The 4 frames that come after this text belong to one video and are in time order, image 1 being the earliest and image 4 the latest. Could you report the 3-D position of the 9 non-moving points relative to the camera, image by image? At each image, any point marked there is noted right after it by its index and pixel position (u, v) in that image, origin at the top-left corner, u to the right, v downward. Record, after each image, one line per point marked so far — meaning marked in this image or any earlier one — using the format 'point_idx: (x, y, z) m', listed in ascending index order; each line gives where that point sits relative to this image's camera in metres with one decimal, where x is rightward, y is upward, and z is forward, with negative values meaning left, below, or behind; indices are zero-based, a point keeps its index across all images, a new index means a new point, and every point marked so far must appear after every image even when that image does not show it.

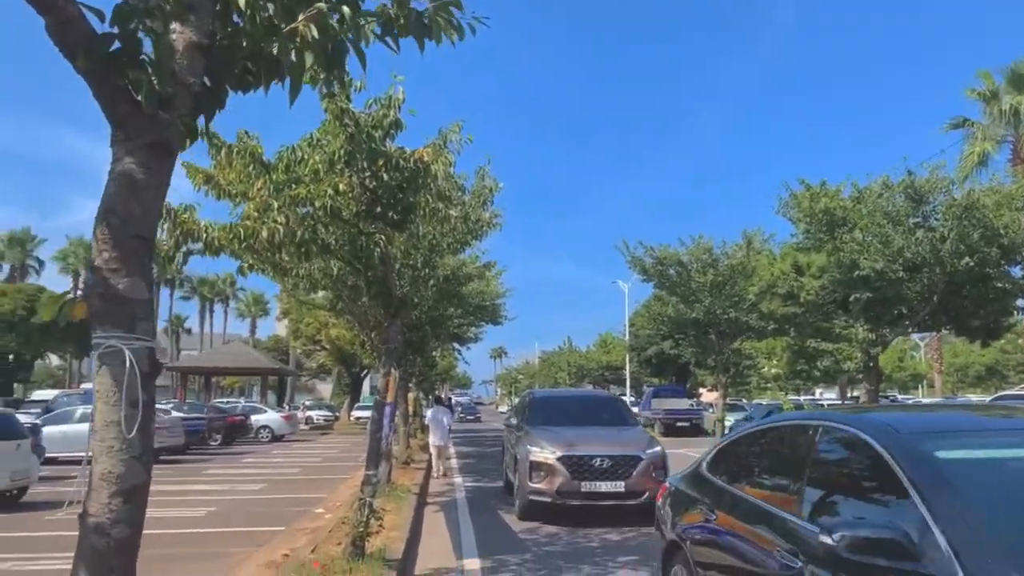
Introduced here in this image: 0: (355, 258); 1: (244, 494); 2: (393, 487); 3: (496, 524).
0: (-1.6, +0.3, +8.3) m
1: (-5.5, -4.2, +16.5) m
2: (-2.1, -3.5, +14.2) m
3: (-0.2, -3.5, +11.8) m
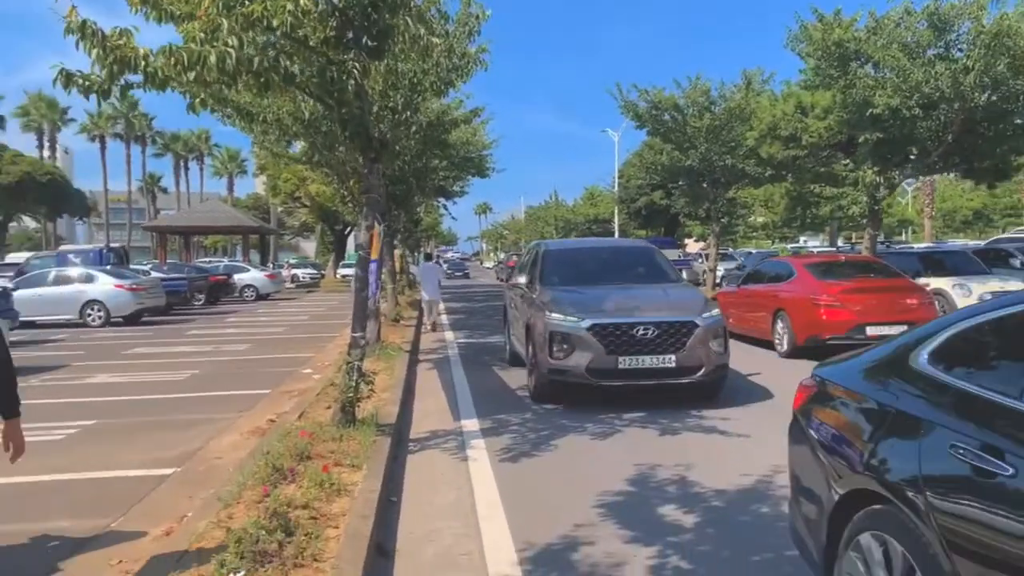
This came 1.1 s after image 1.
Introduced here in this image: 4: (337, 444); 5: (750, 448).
0: (-1.7, +1.7, +7.1) m
1: (-5.6, -1.3, +16.0) m
2: (-2.2, -1.0, +13.7) m
3: (-0.2, -1.4, +11.3) m
4: (-1.5, -1.3, +6.8) m
5: (+2.1, -1.4, +6.9) m
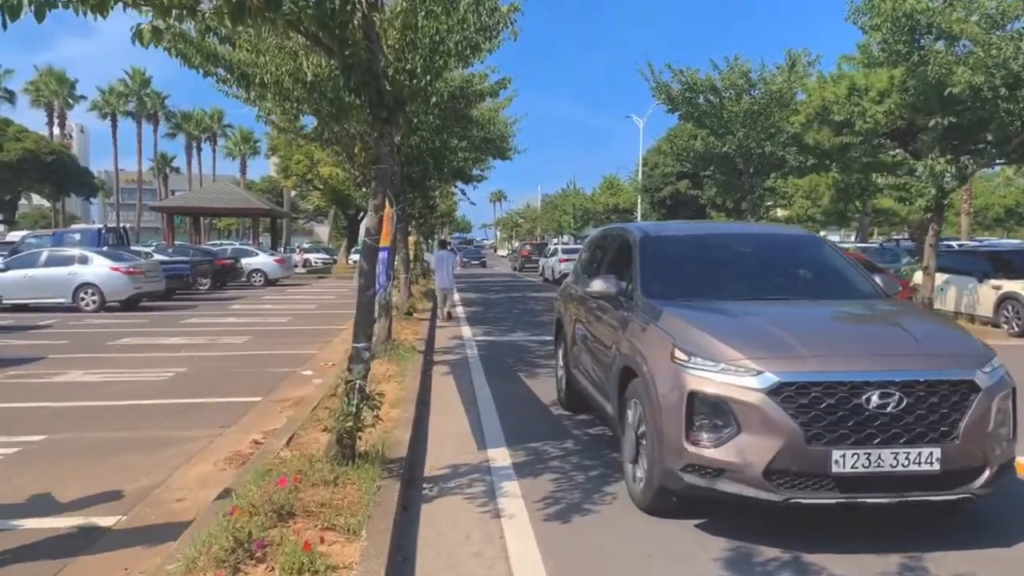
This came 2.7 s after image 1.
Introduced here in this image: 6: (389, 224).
0: (-1.3, +1.8, +5.5) m
1: (-5.2, -1.1, +14.4) m
2: (-1.8, -0.8, +12.1) m
3: (+0.1, -1.3, +9.7) m
4: (-1.2, -1.3, +5.2) m
5: (+2.4, -1.5, +5.3) m
6: (-1.1, +0.6, +7.1) m
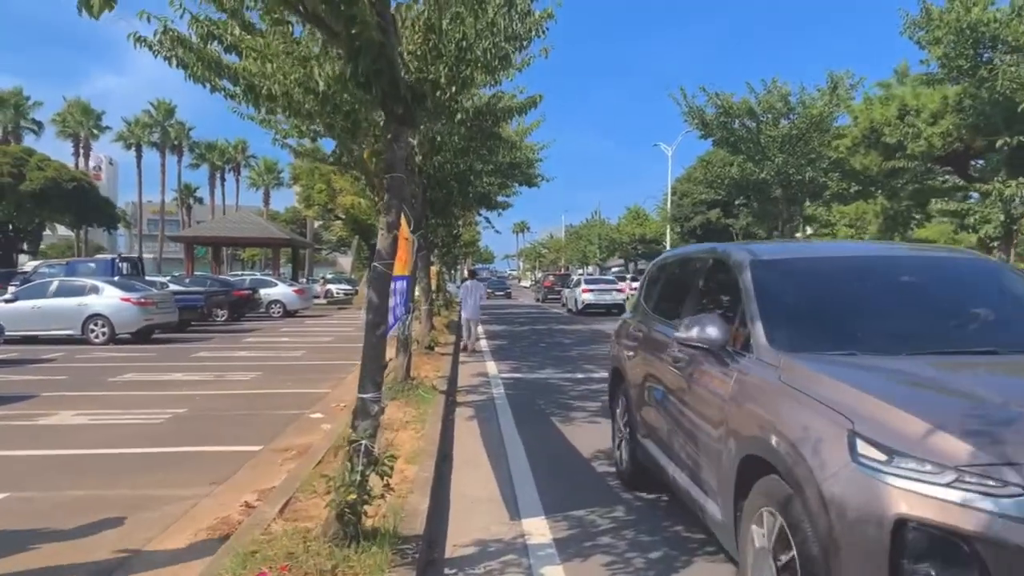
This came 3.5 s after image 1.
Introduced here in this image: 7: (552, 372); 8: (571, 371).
0: (-1.0, +1.5, +4.5) m
1: (-4.7, -1.6, +13.4) m
2: (-1.3, -1.3, +10.9) m
3: (+0.5, -1.7, +8.5) m
4: (-0.9, -1.5, +4.0) m
5: (+2.6, -1.7, +4.0) m
6: (-0.8, +0.3, +6.1) m
7: (+0.7, -1.5, +14.7) m
8: (+1.1, -1.5, +15.0) m
